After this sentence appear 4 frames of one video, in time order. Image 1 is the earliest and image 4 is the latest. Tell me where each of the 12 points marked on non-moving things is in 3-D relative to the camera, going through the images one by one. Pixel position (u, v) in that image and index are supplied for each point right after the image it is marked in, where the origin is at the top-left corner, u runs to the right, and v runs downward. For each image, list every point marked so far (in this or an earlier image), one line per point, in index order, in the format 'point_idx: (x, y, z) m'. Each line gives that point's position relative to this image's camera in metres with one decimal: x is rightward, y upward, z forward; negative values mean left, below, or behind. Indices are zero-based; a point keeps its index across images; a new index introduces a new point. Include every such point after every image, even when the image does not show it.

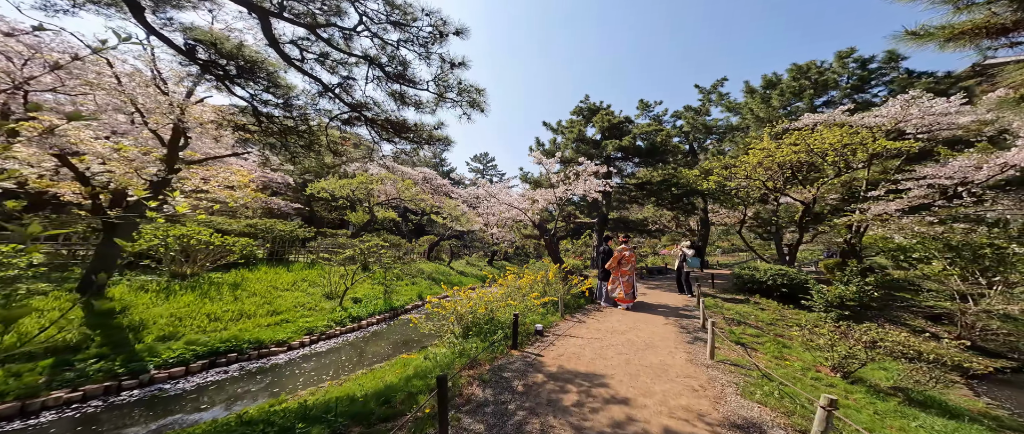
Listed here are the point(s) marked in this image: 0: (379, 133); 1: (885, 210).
0: (-2.4, +1.6, +5.8) m
1: (+10.8, +0.2, +9.3) m
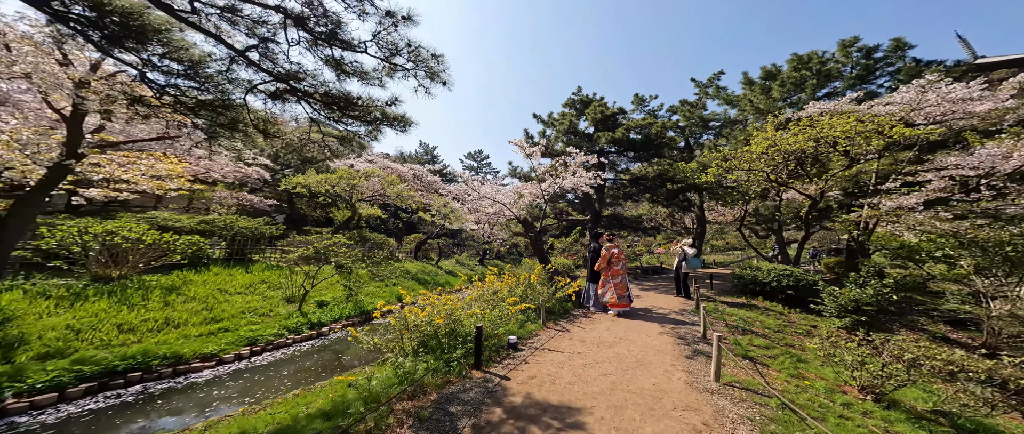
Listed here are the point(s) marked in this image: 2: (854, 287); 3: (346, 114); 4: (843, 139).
0: (-2.9, +1.7, +4.9) m
1: (+10.3, +0.4, +8.5) m
2: (+7.2, -1.5, +6.8) m
3: (-2.5, +1.6, +4.9) m
4: (+9.4, +2.2, +9.2) m
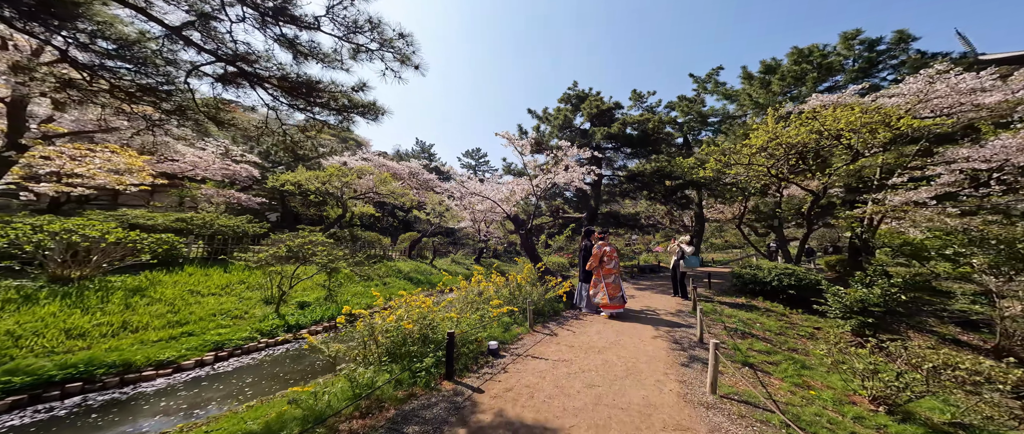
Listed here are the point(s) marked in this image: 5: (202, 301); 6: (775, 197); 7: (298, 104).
0: (-3.2, +1.7, +4.5) m
1: (+10.0, +0.5, +8.2) m
2: (+6.9, -1.4, +6.4) m
3: (-2.8, +1.7, +4.5) m
4: (+9.1, +2.3, +8.8) m
5: (-6.7, -1.8, +7.1) m
6: (+10.0, +0.8, +12.3) m
7: (-2.9, +1.6, +4.4) m
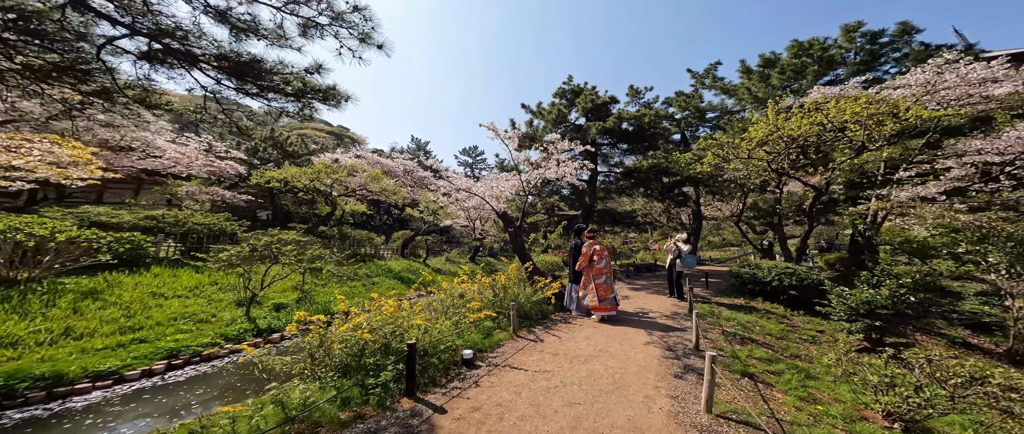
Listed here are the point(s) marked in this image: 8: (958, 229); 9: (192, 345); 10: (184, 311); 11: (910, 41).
0: (-3.5, +1.8, +4.0) m
1: (+9.7, +0.6, +7.8) m
2: (+6.6, -1.3, +6.0) m
3: (-3.1, +1.8, +4.0) m
4: (+8.8, +2.4, +8.4) m
5: (-7.0, -1.8, +6.6) m
6: (+9.7, +0.9, +11.9) m
7: (-3.2, +1.6, +3.9) m
8: (+9.6, -0.3, +6.9) m
9: (-5.4, -2.1, +5.4) m
10: (-6.6, -1.9, +6.5) m
11: (+16.7, +7.4, +13.6) m
